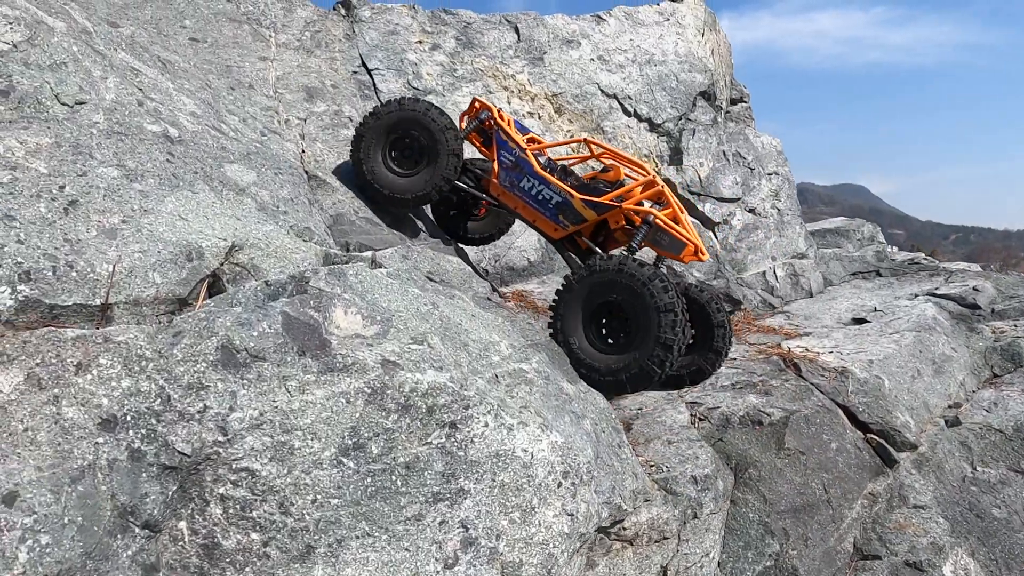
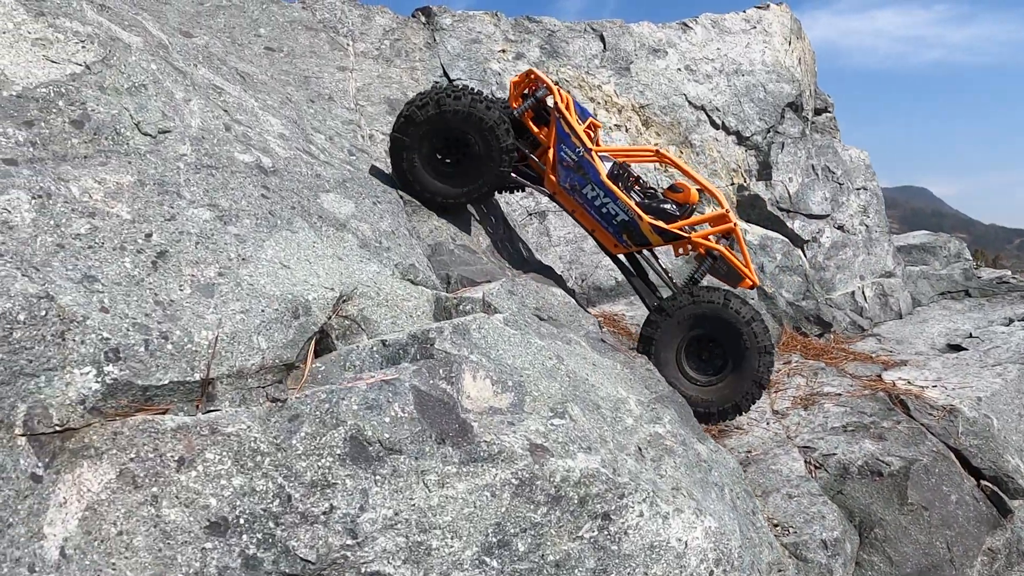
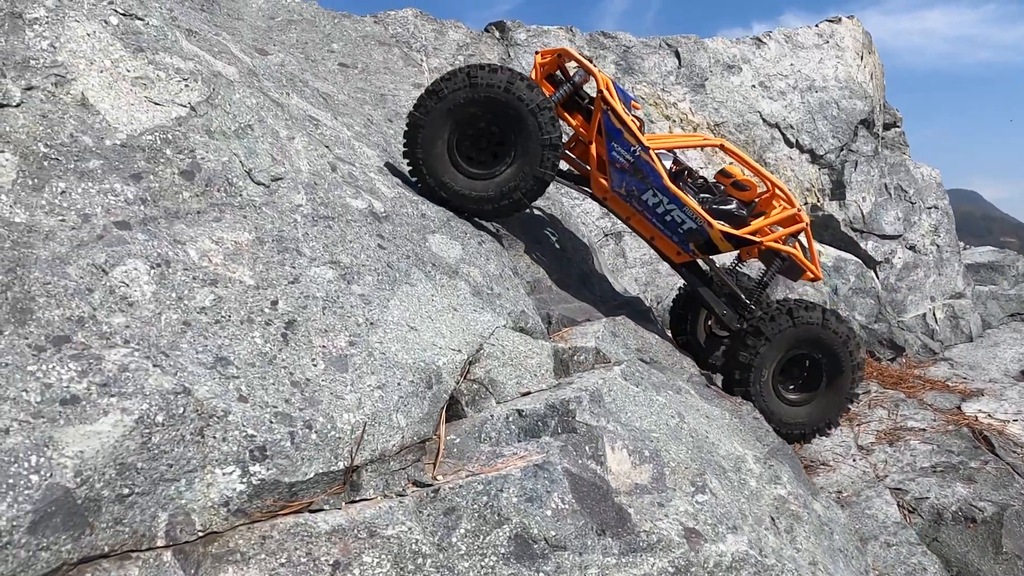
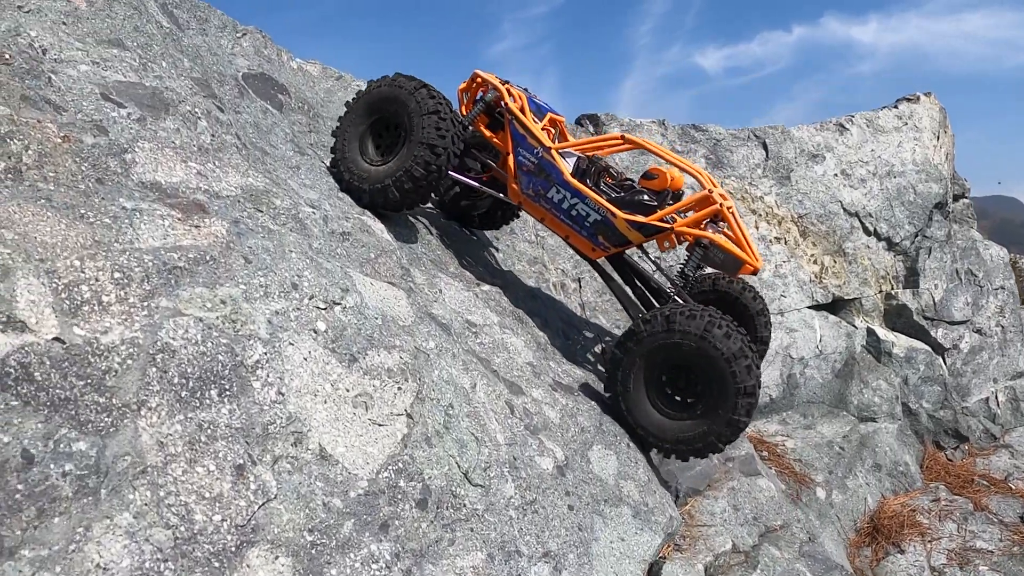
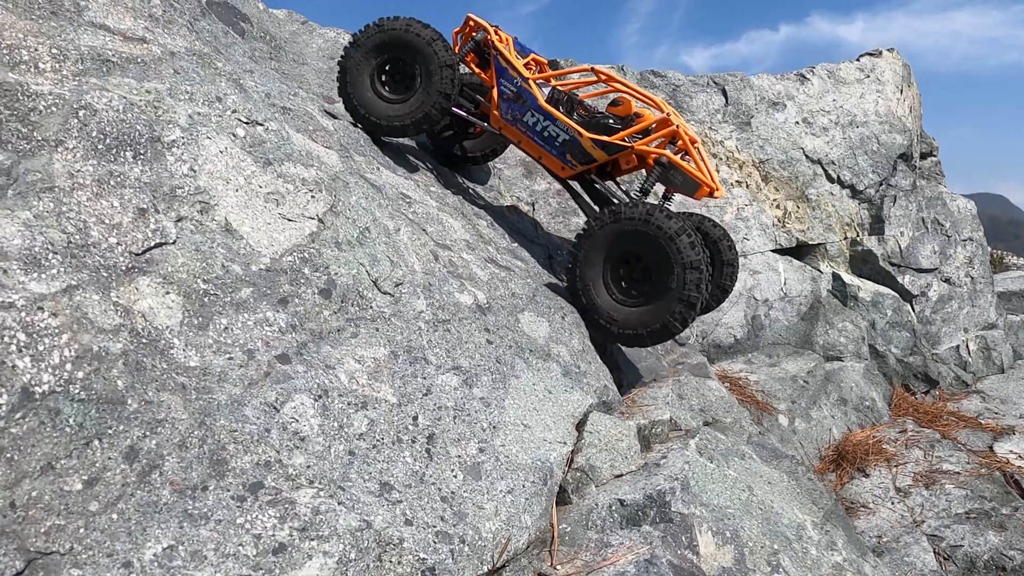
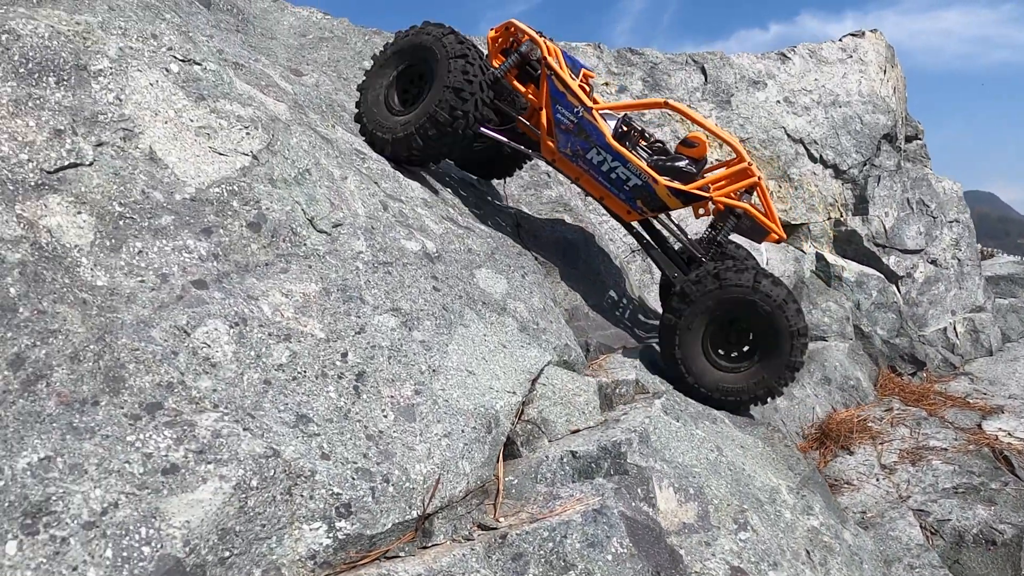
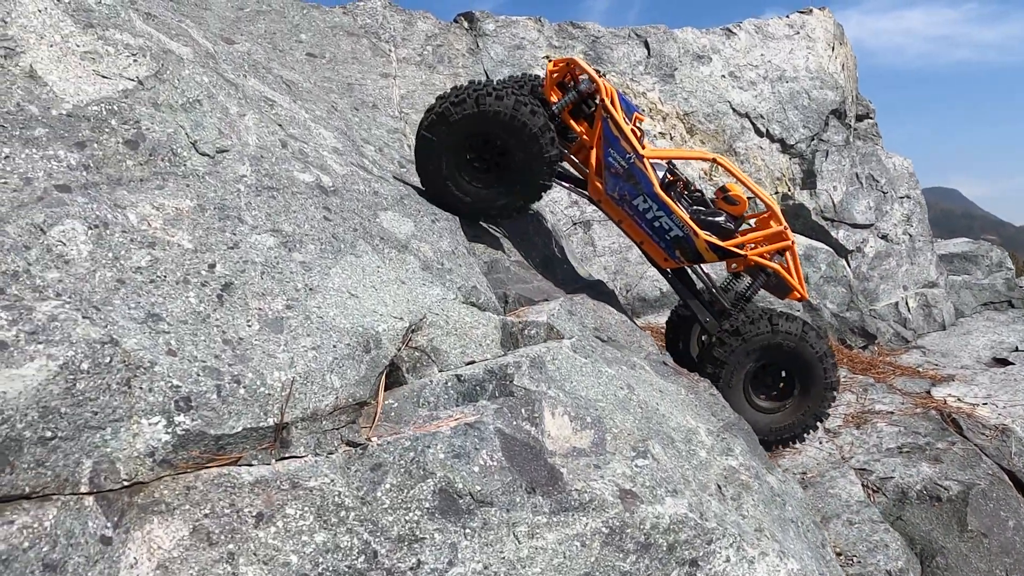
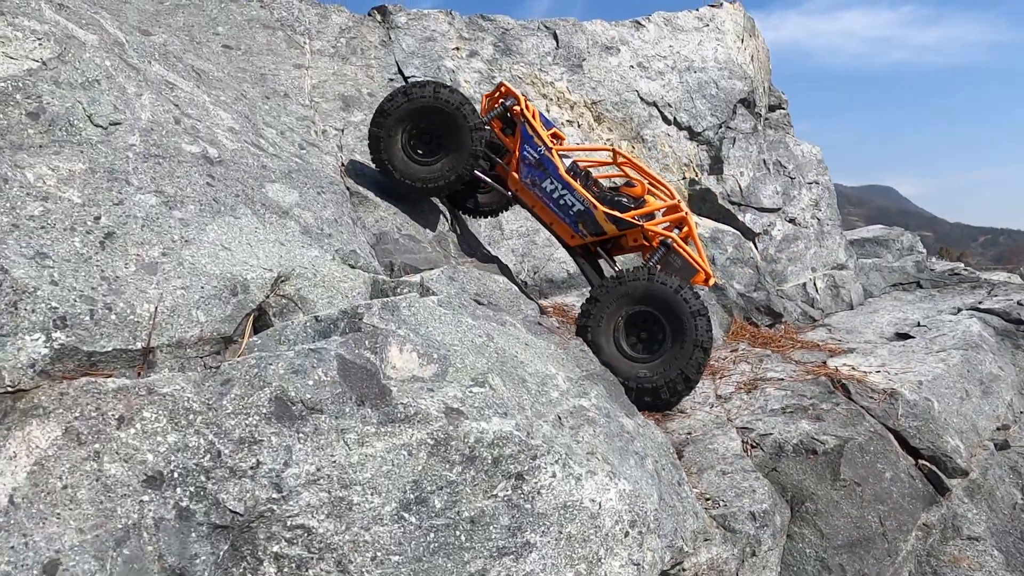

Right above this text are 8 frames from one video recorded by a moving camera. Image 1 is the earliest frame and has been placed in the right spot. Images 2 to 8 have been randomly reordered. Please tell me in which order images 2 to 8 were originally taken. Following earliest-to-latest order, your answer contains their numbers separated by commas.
8, 2, 7, 3, 6, 5, 4
